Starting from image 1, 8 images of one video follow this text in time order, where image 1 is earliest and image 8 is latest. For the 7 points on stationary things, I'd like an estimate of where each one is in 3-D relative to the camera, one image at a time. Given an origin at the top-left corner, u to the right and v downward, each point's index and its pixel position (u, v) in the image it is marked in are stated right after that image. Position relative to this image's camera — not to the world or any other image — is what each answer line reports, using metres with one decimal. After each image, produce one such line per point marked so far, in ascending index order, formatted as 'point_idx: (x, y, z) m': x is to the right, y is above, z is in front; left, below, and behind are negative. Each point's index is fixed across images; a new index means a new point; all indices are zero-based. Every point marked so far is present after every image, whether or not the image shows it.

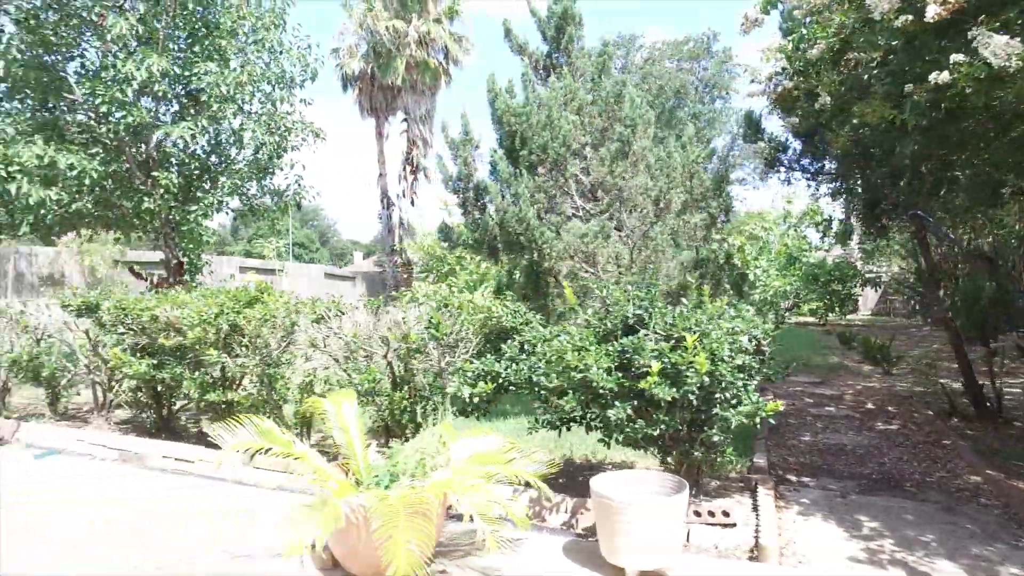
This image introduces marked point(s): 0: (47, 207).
0: (-4.3, +0.7, +6.3) m
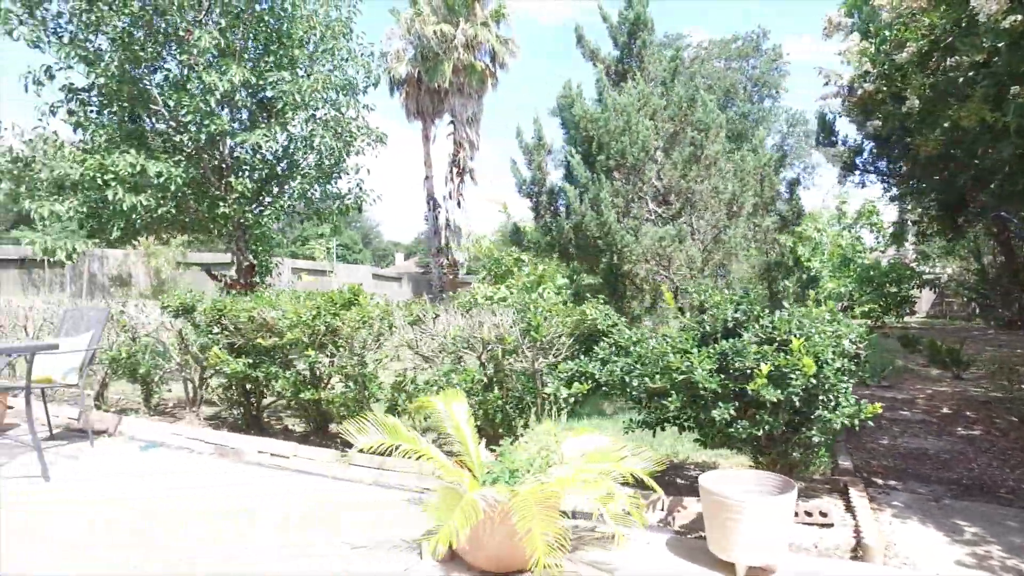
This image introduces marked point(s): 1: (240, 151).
0: (-3.6, +0.7, +6.6) m
1: (-2.8, +1.5, +7.1) m
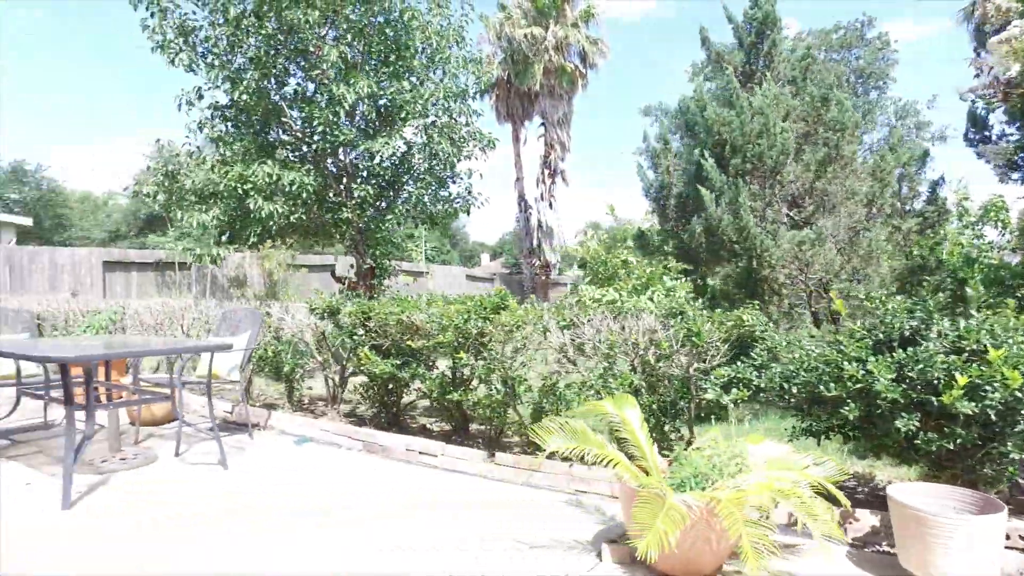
0: (-2.5, +0.7, +7.0) m
1: (-1.6, +1.4, +7.4) m
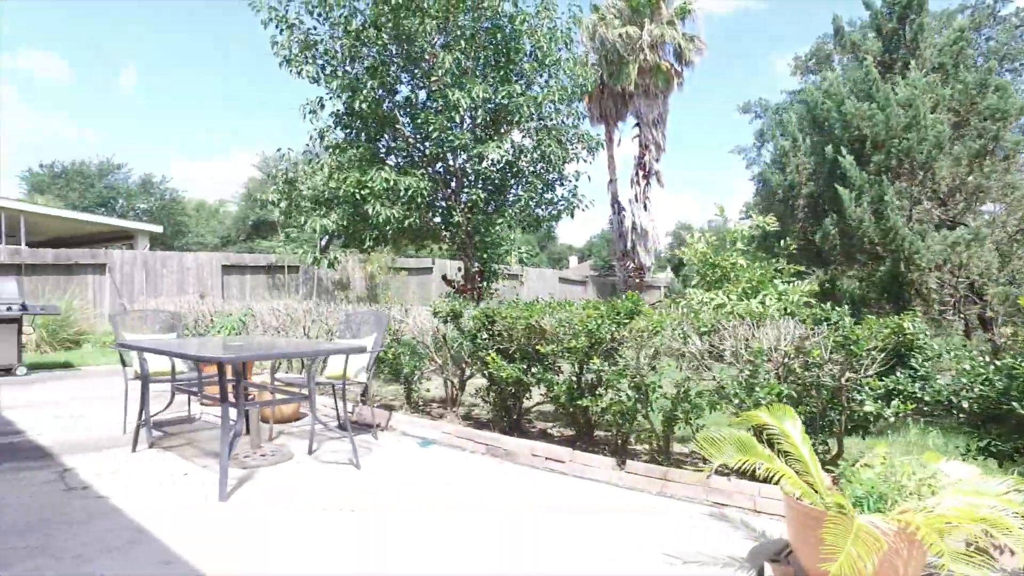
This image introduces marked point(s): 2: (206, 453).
0: (-1.3, +0.7, +7.2) m
1: (-0.4, +1.4, +7.5) m
2: (-2.0, -1.1, +4.3) m
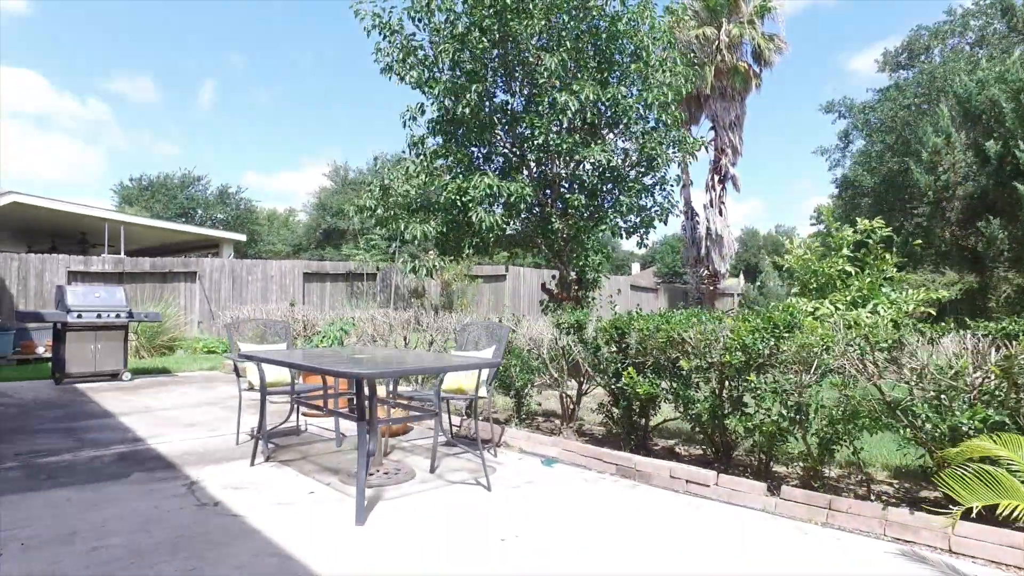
0: (-0.2, +0.6, +7.0) m
1: (+0.7, +1.3, +7.3) m
2: (-1.1, -1.1, +4.2) m
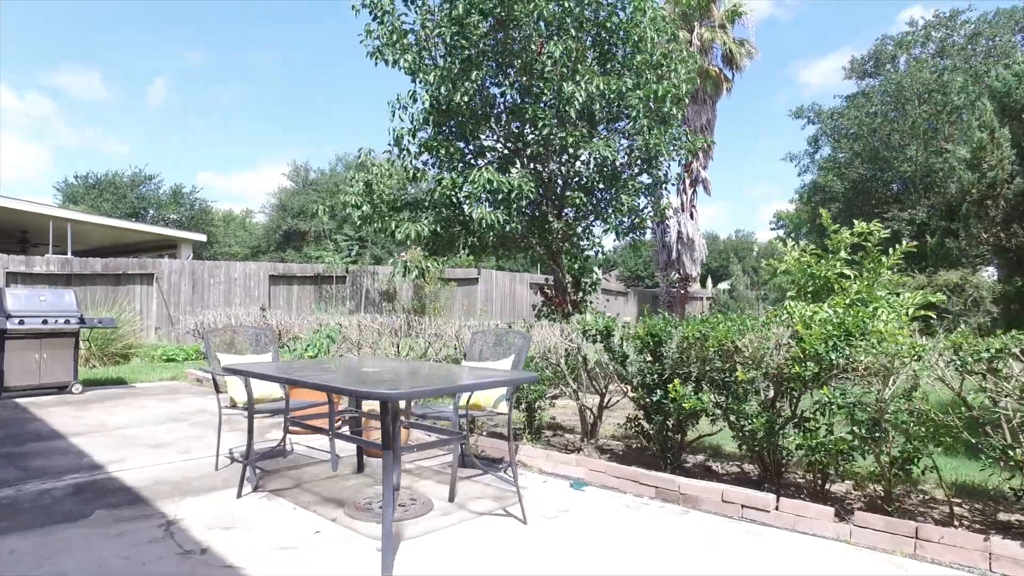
0: (-0.3, +0.6, +6.5) m
1: (+0.7, +1.3, +6.8) m
2: (-1.0, -1.1, +3.6) m
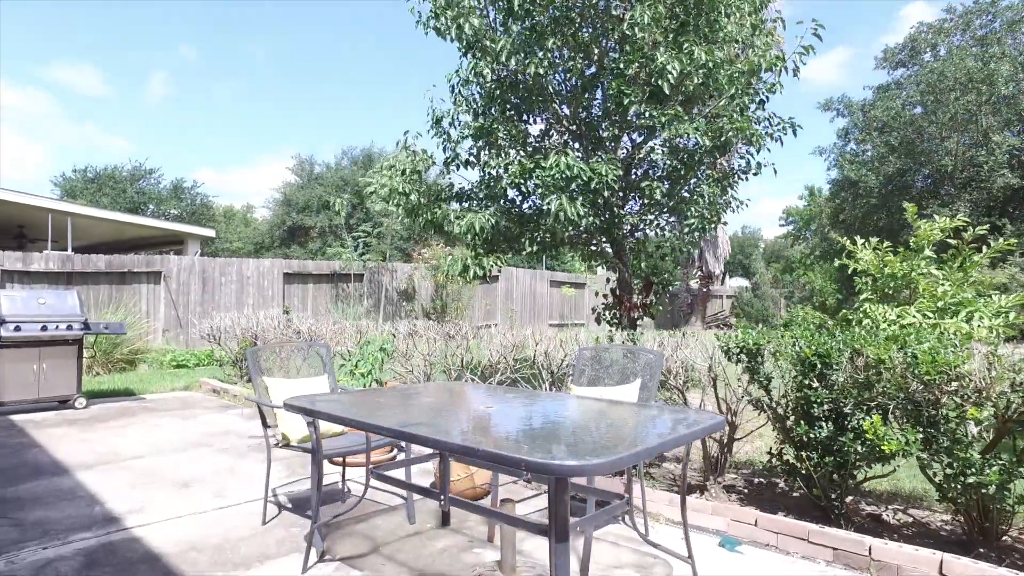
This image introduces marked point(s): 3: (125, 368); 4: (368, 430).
0: (+0.3, +0.5, +5.7) m
1: (+1.3, +1.3, +6.0) m
2: (-0.4, -1.2, +2.7) m
3: (-5.2, -1.1, +8.9) m
4: (-0.5, -0.5, +2.5) m
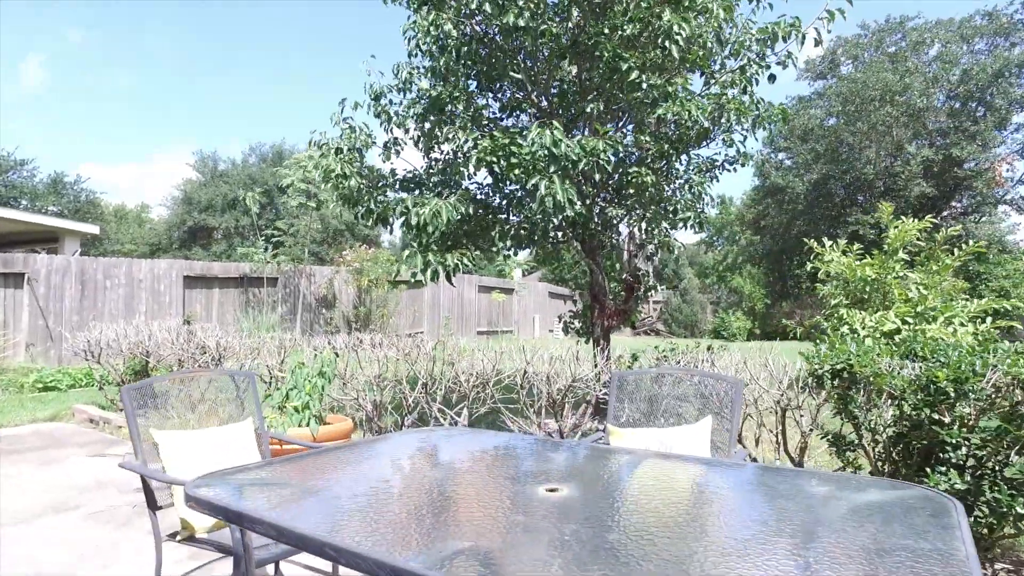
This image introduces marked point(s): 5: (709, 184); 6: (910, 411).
0: (+0.1, +0.5, +4.7) m
1: (+1.0, +1.2, +5.1) m
2: (-0.2, -1.2, +1.7) m
3: (-5.8, -1.1, +7.2) m
4: (-0.3, -0.5, +1.5) m
5: (+1.9, +1.0, +5.8) m
6: (+1.4, -0.5, +2.4) m
